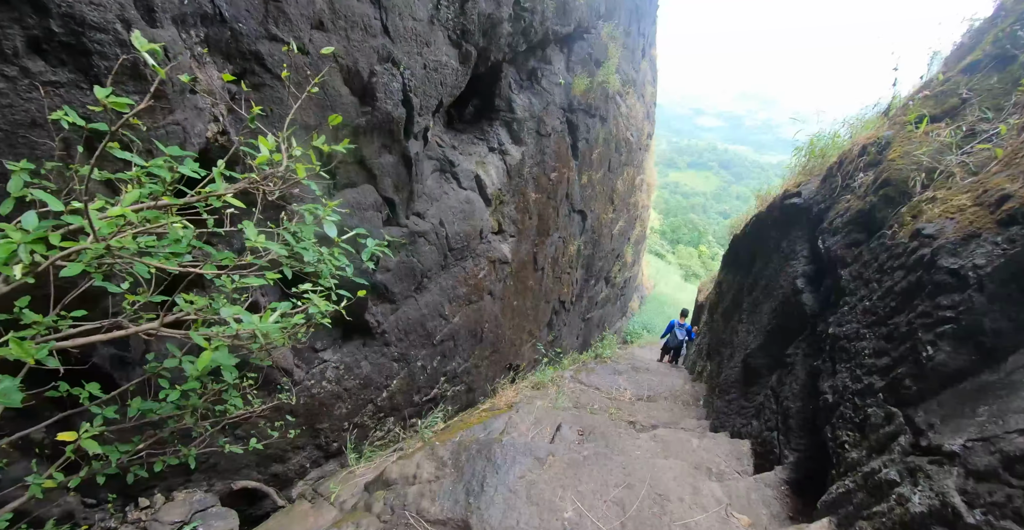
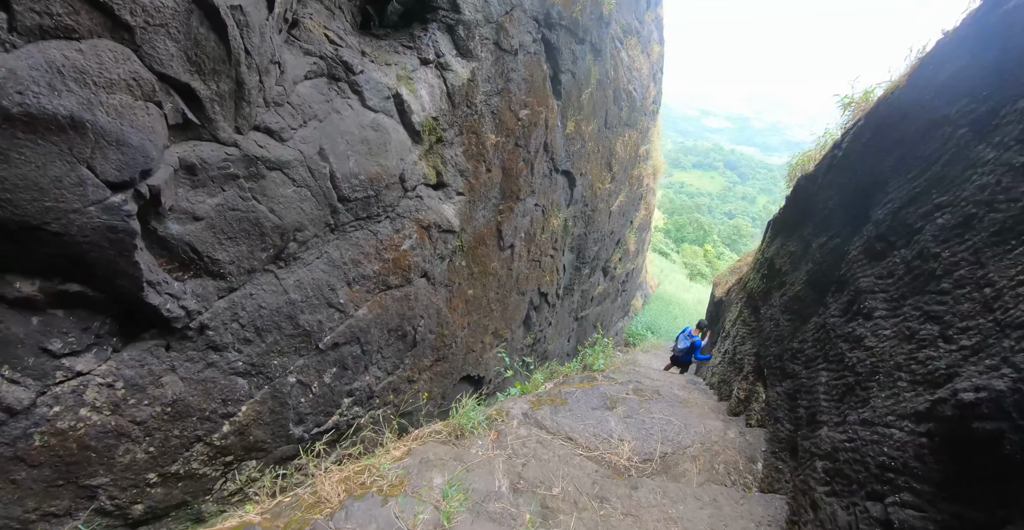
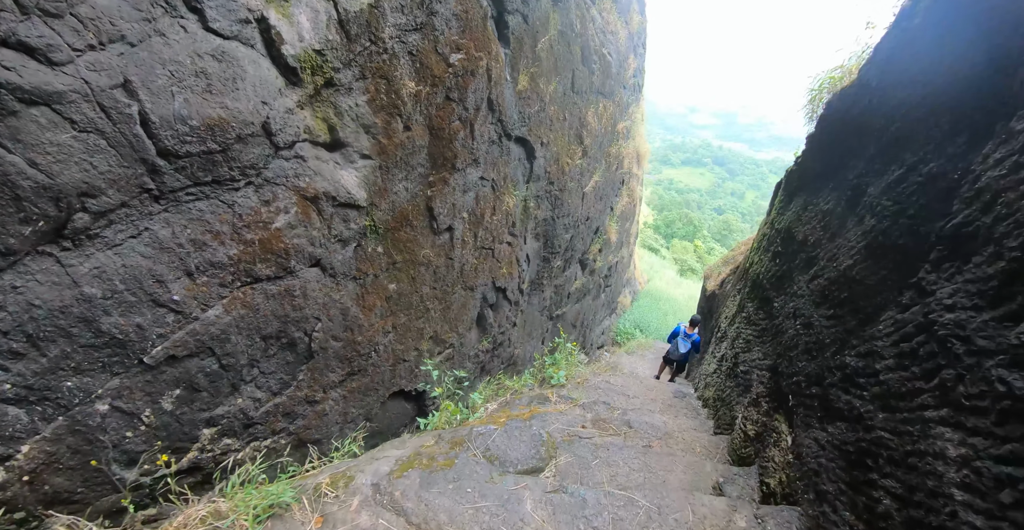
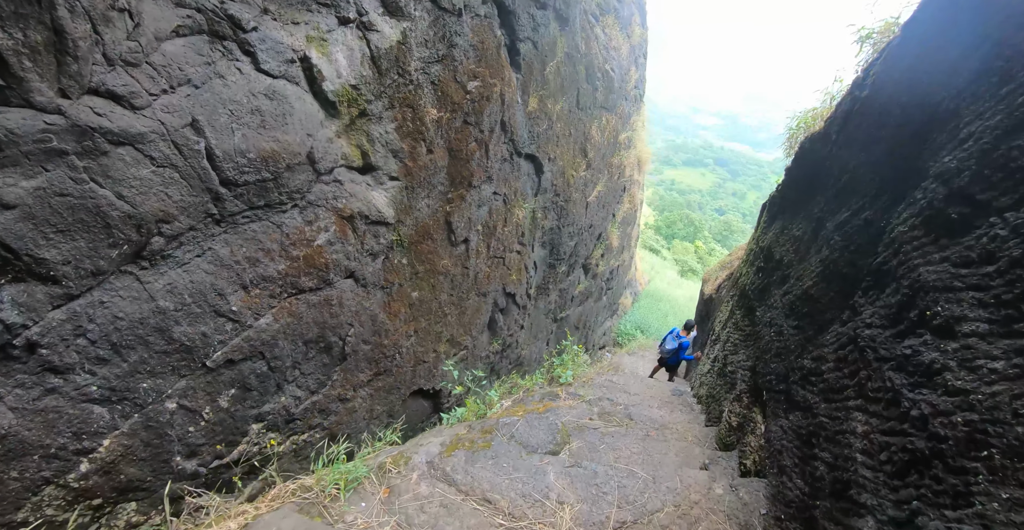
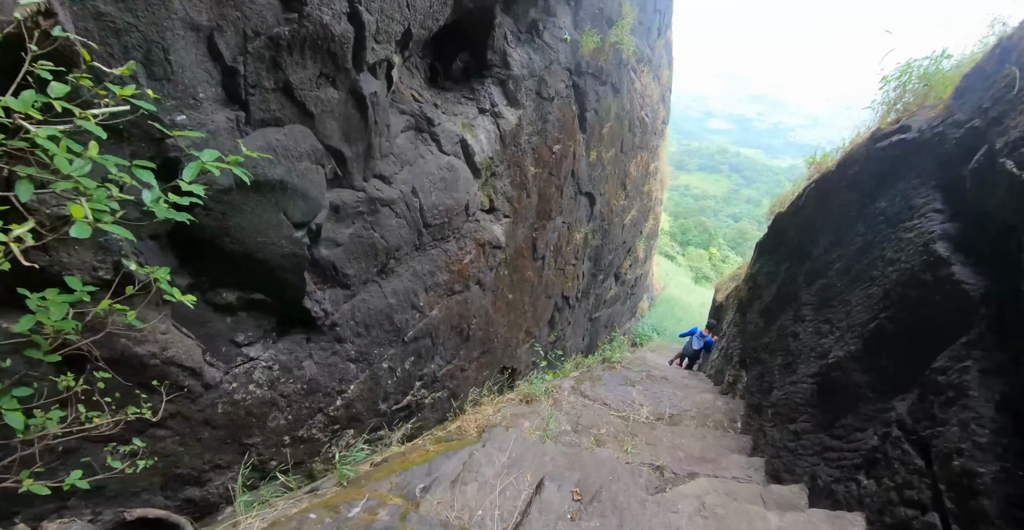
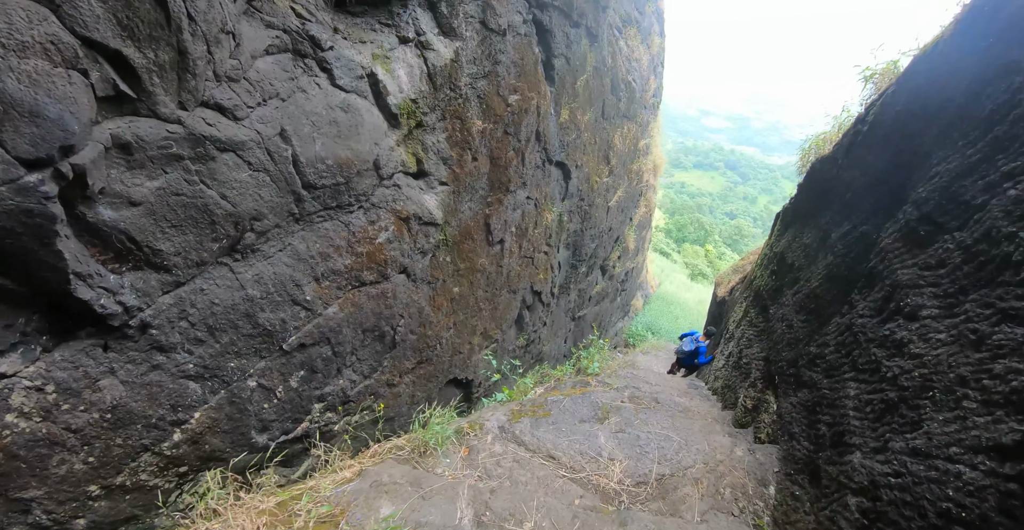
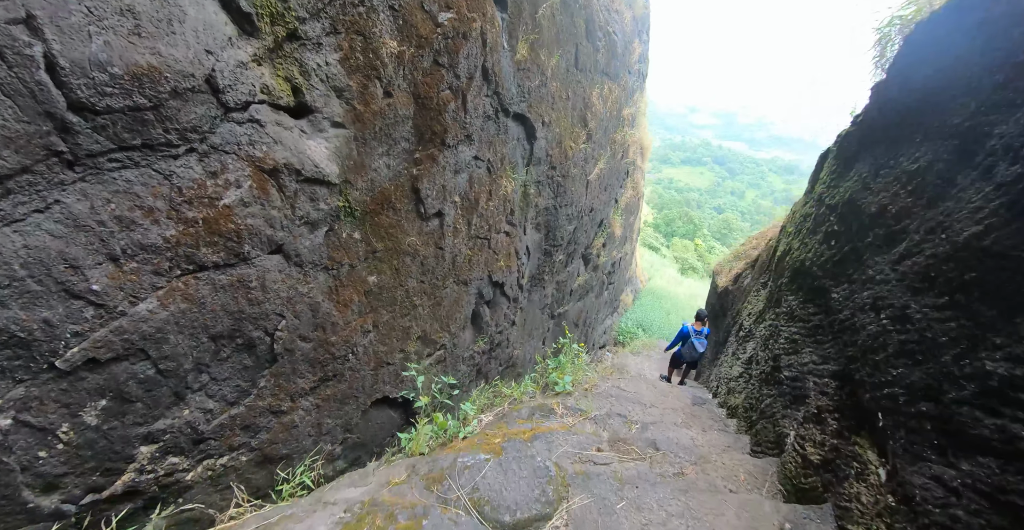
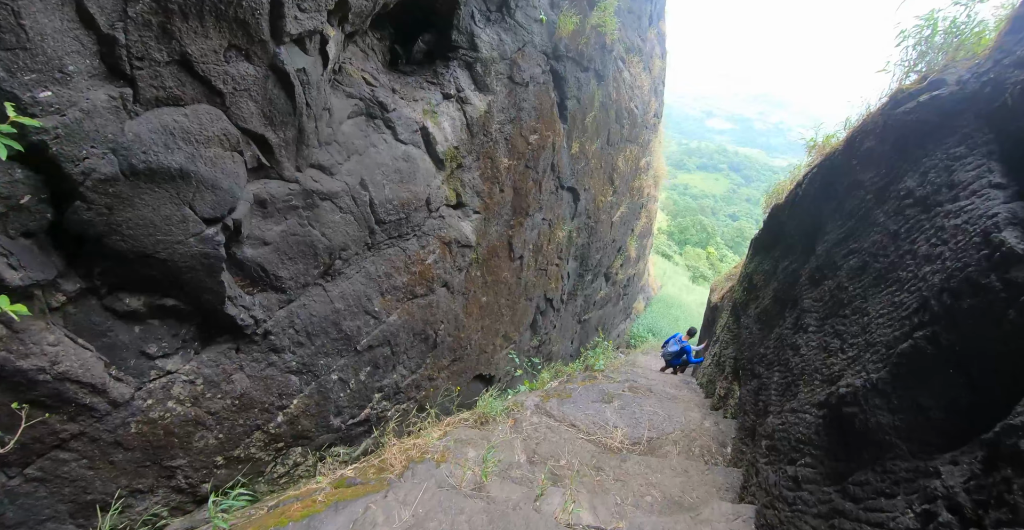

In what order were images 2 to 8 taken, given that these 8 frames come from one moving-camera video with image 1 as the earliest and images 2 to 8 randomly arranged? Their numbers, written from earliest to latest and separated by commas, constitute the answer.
5, 8, 2, 6, 4, 3, 7
